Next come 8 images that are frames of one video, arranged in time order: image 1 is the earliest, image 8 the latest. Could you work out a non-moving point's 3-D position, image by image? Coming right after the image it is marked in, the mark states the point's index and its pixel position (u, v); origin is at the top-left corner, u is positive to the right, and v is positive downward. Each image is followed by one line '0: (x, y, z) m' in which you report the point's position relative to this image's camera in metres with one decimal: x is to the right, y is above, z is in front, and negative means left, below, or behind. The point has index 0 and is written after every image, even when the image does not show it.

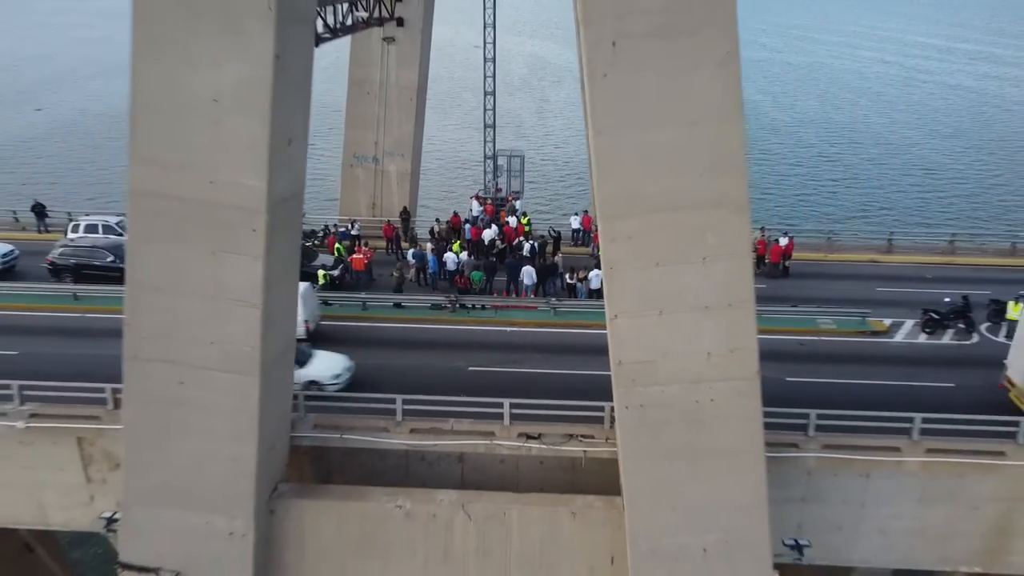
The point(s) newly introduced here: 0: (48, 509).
0: (-5.7, -2.7, +8.6) m
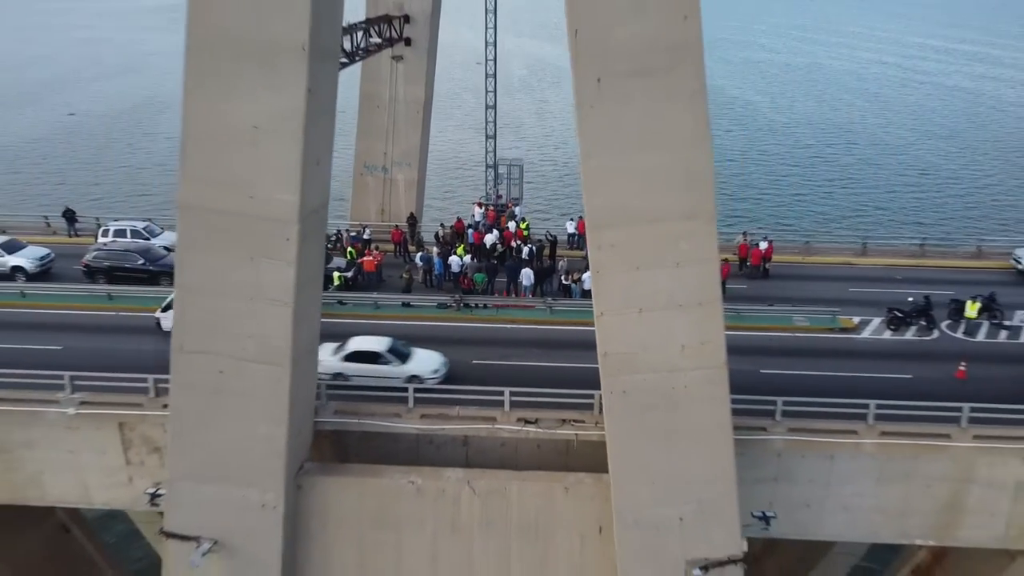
0: (-5.7, -2.7, +9.5) m
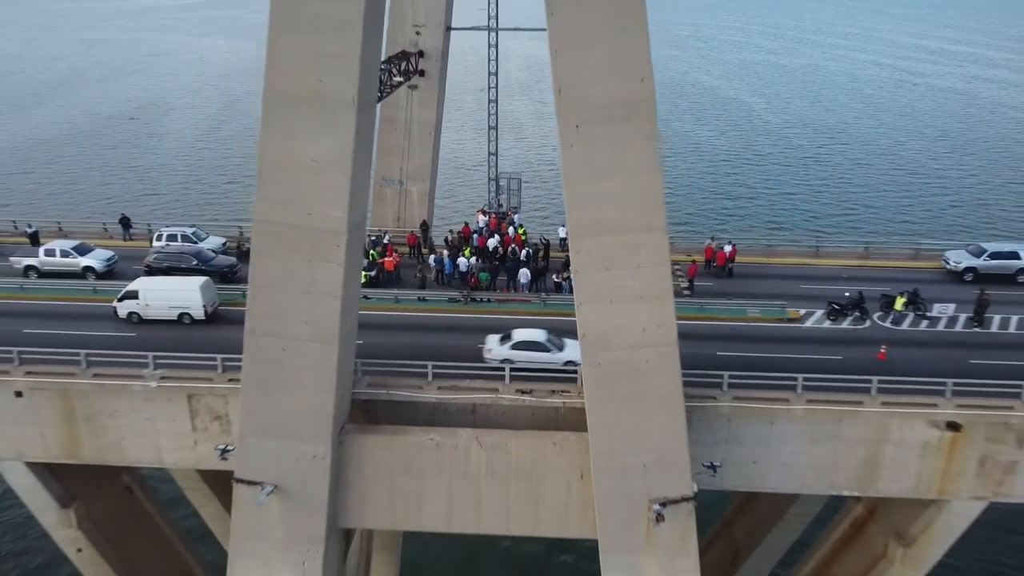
0: (-5.8, -2.7, +11.5) m
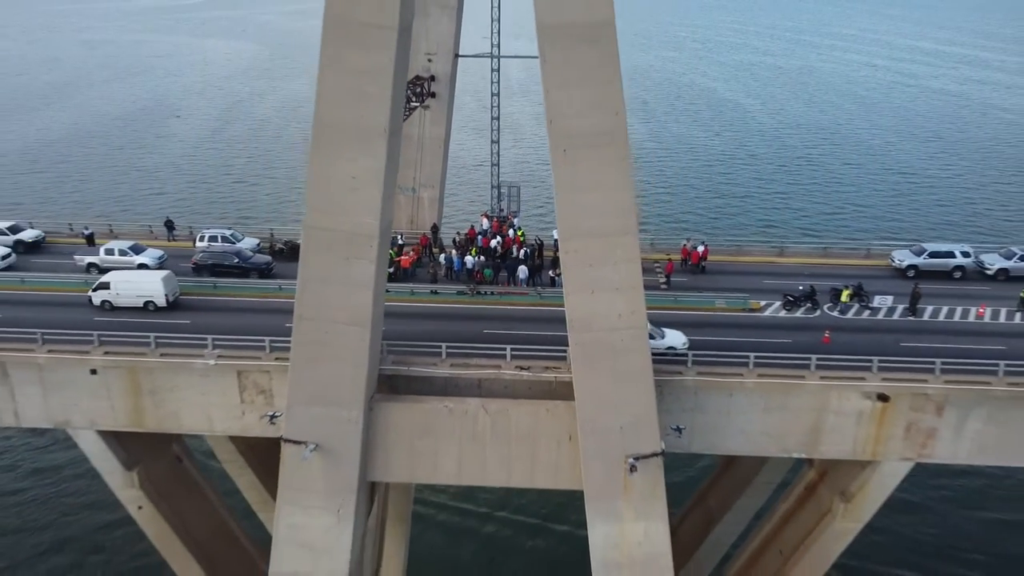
0: (-5.8, -2.6, +13.6) m
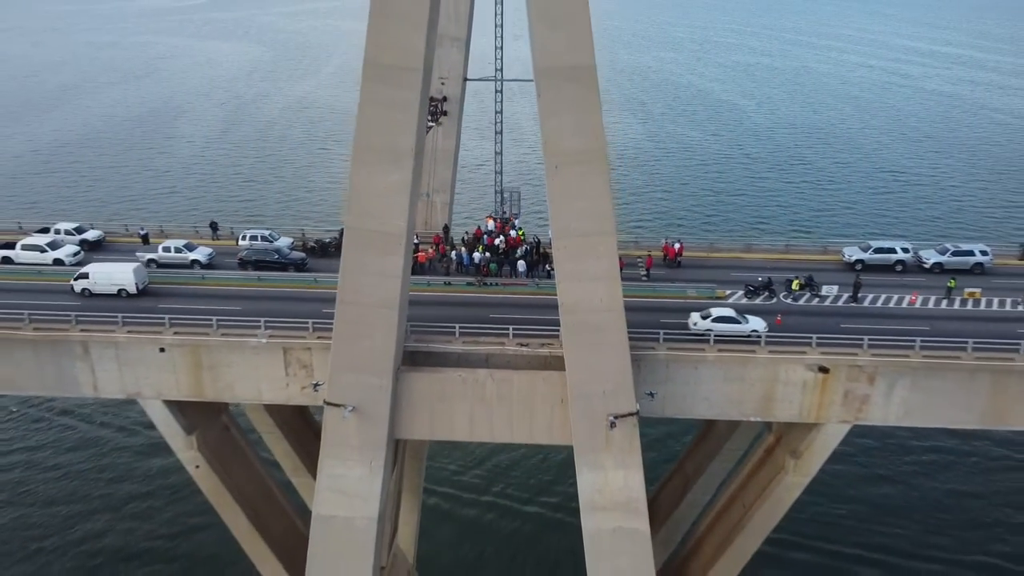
0: (-5.7, -2.4, +16.1) m
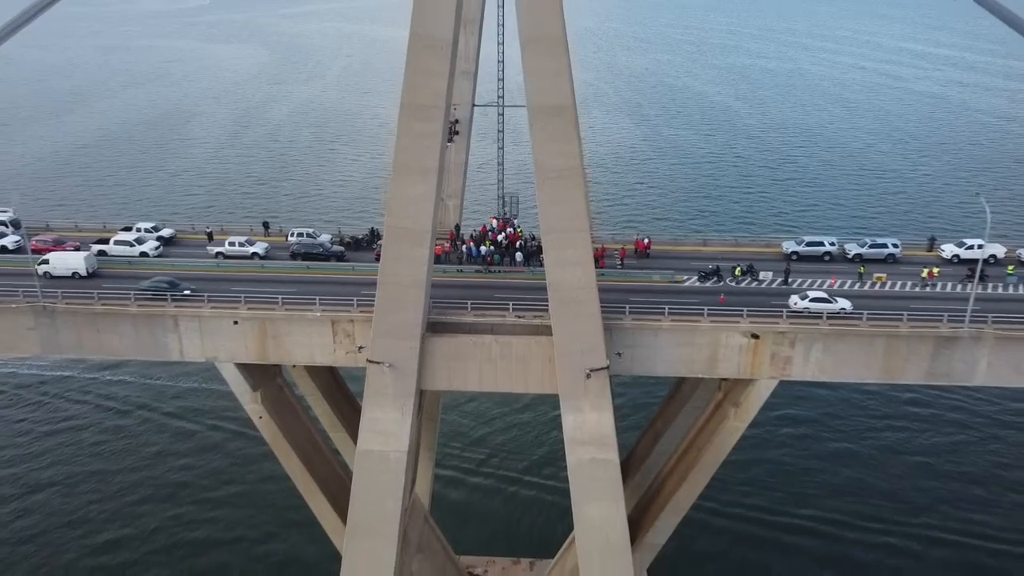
0: (-5.7, -2.0, +20.5) m
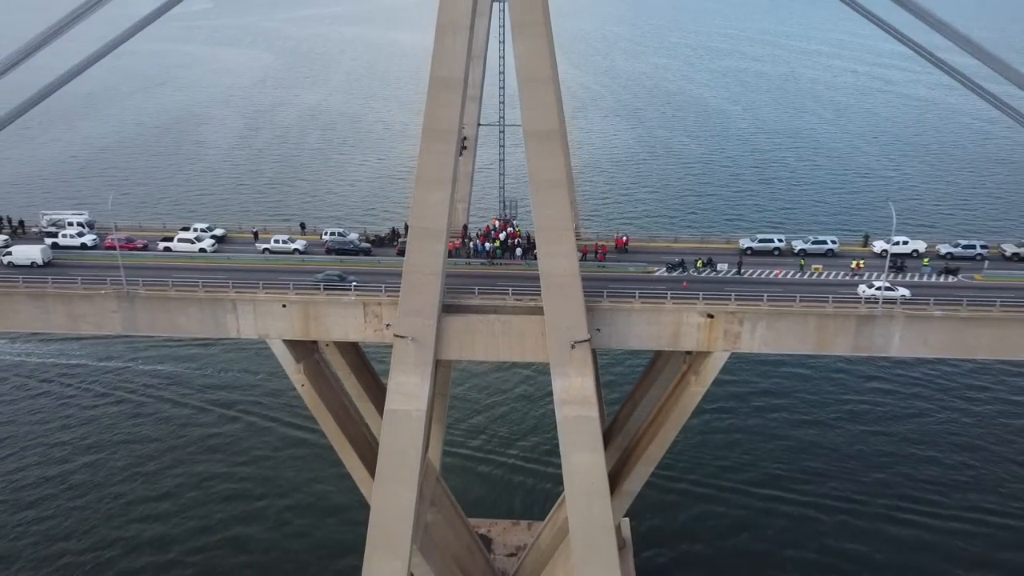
0: (-5.7, -1.6, +24.9) m
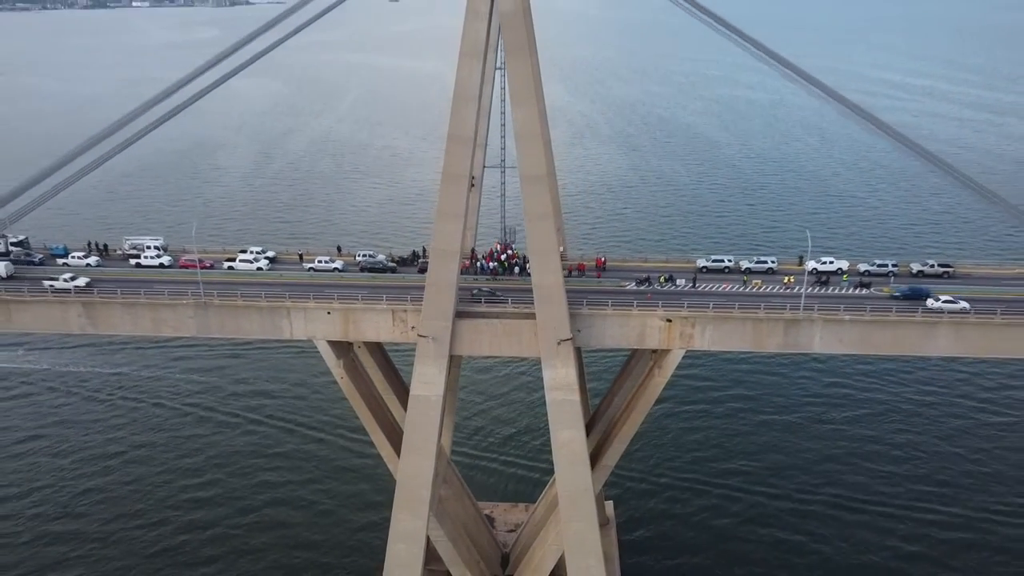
0: (-5.8, -2.0, +31.1) m
